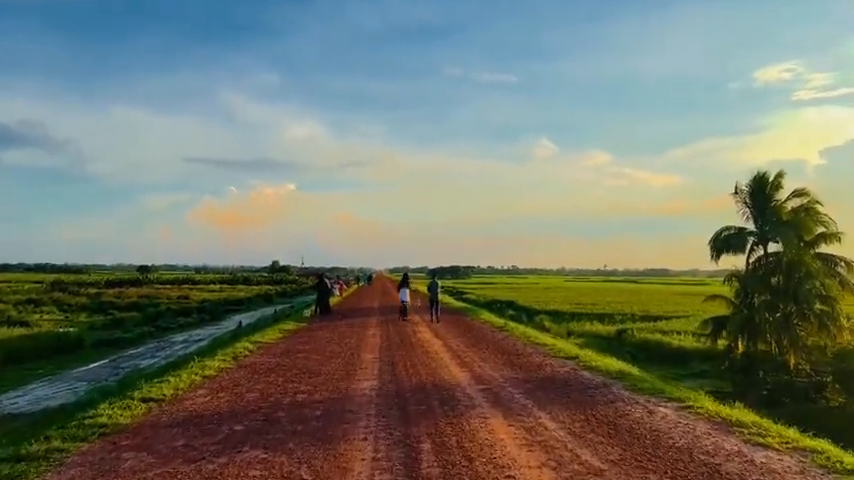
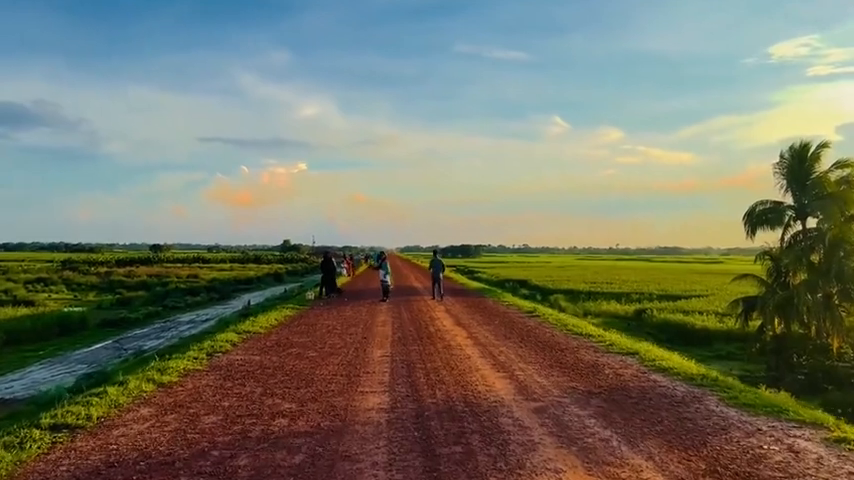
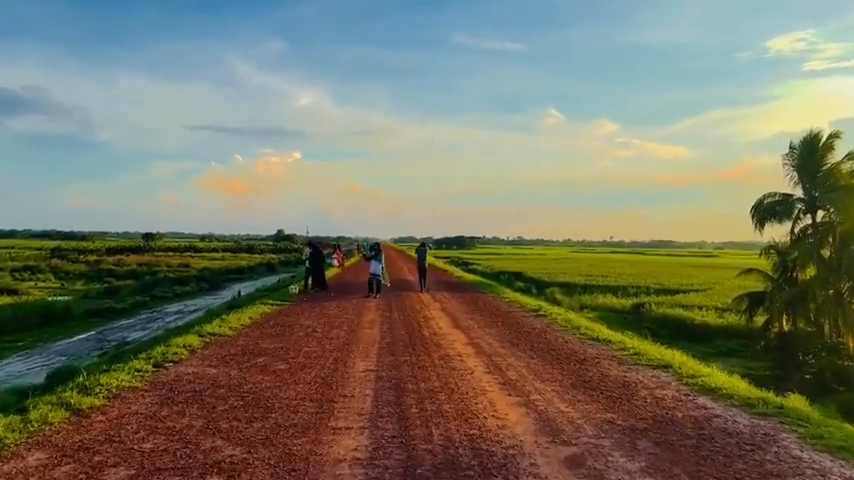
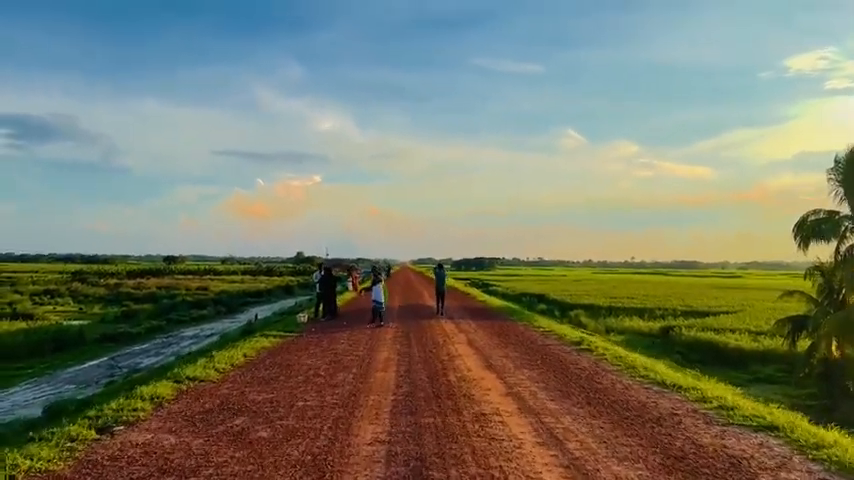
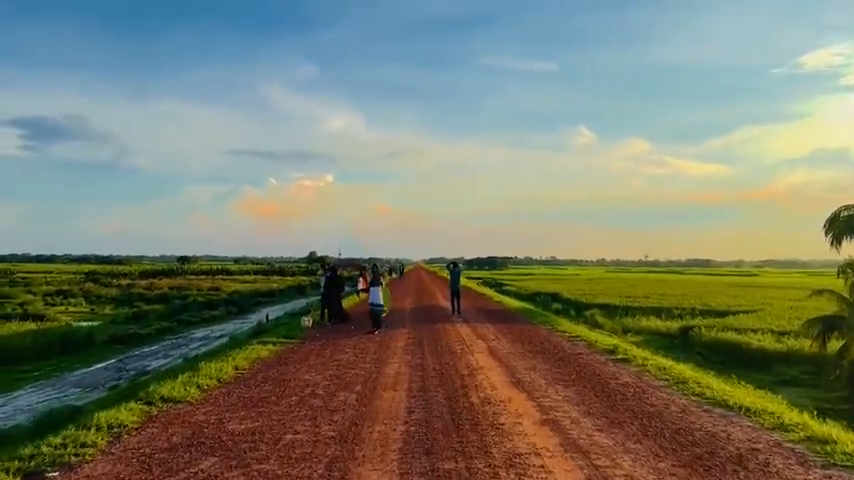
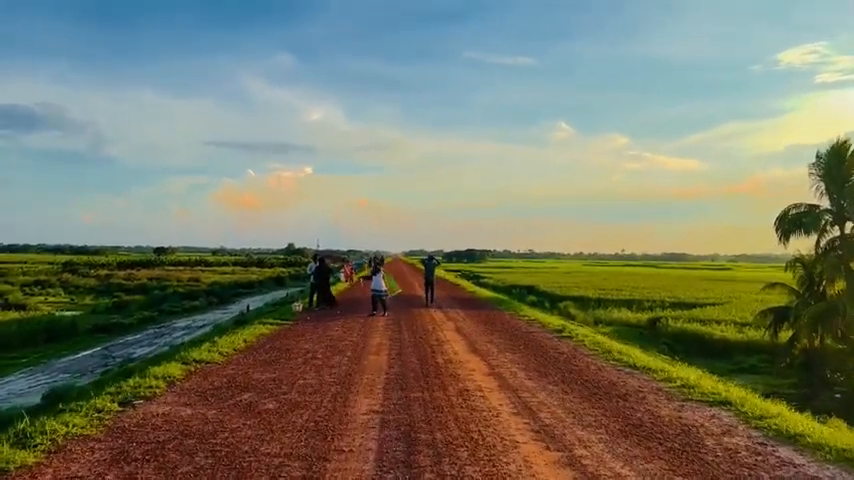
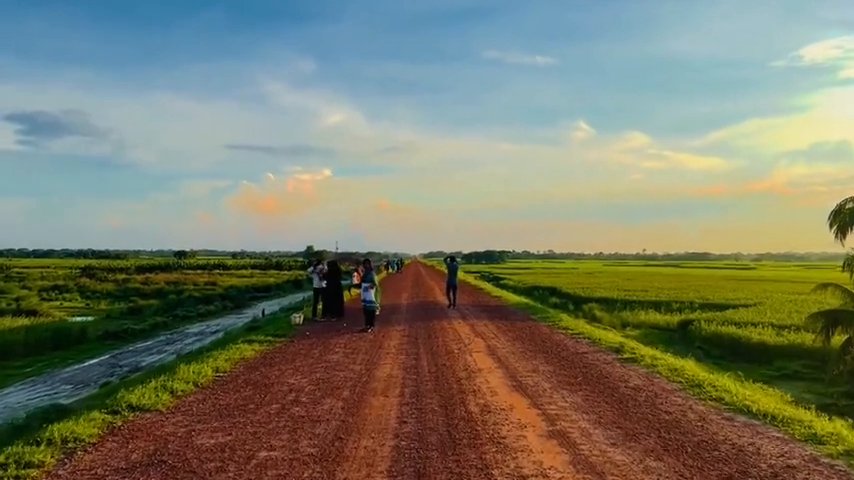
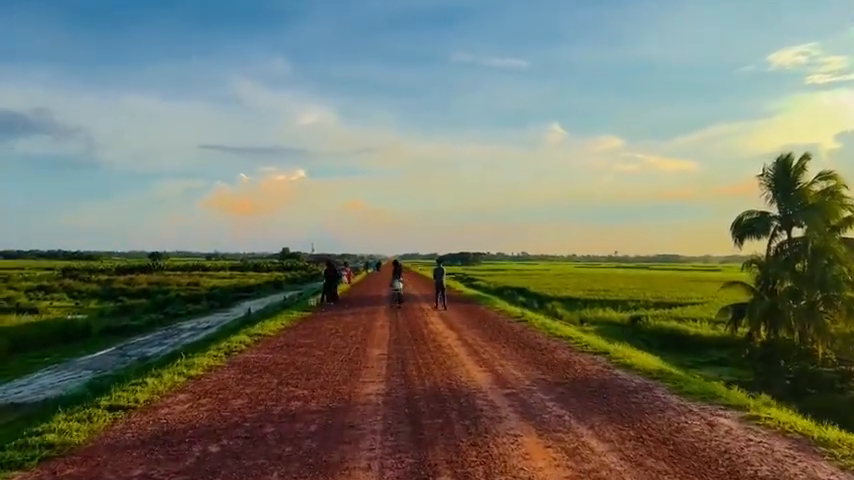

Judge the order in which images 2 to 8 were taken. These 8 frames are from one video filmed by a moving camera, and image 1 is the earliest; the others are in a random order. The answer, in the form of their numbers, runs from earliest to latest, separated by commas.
8, 2, 3, 6, 4, 5, 7
